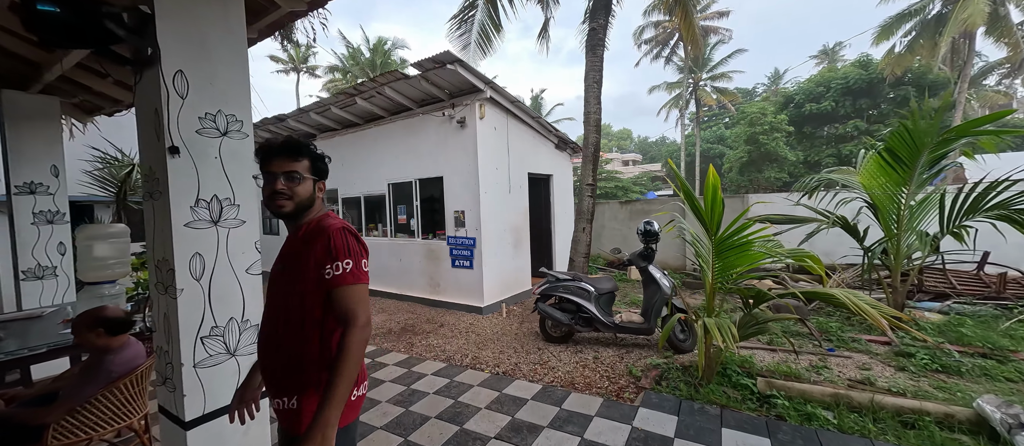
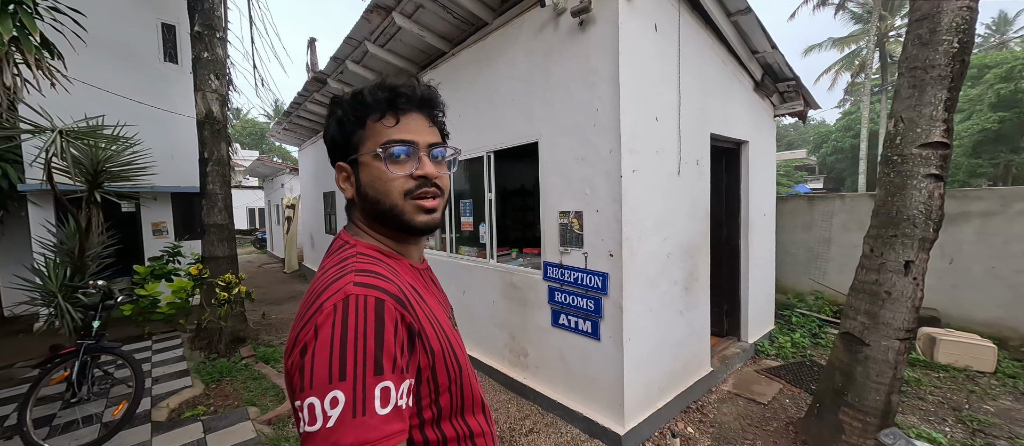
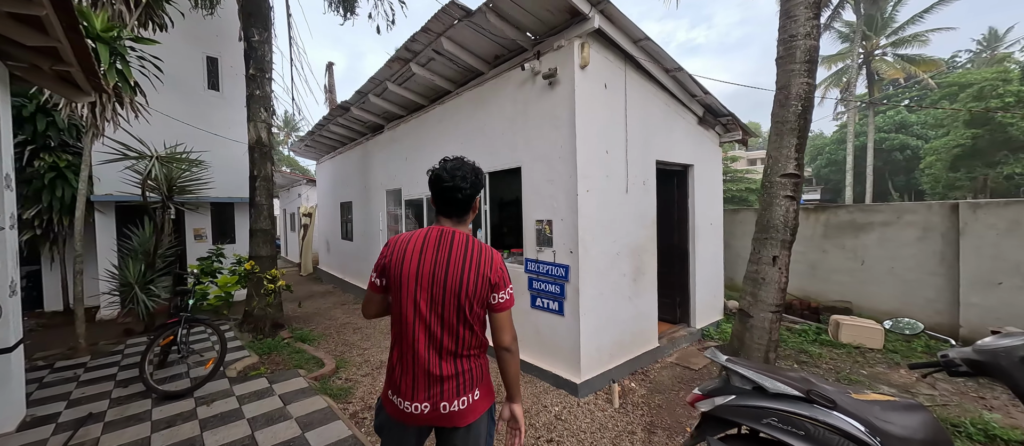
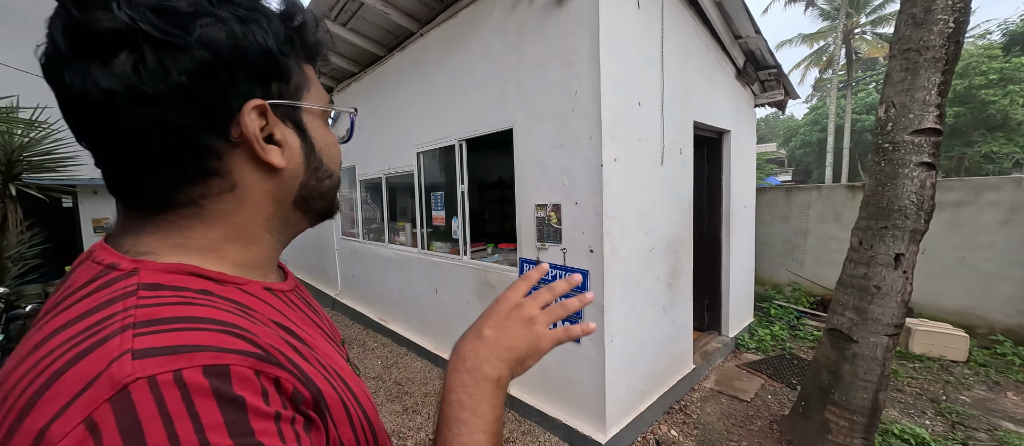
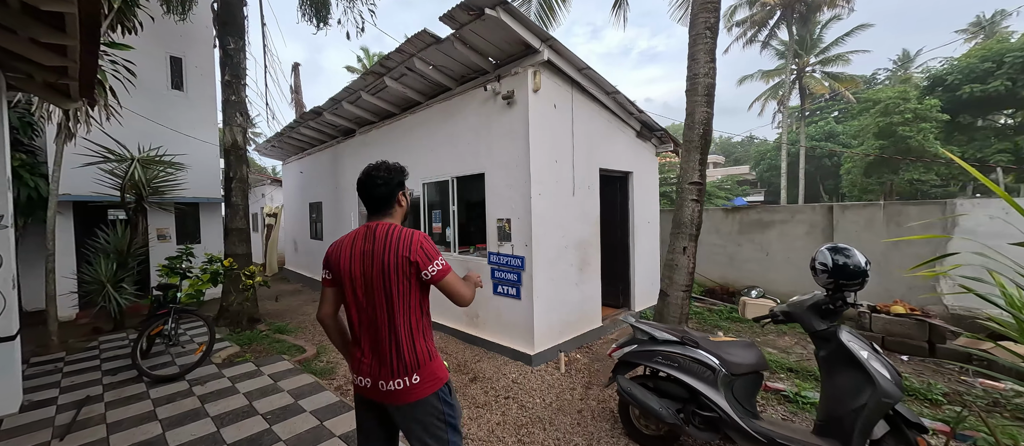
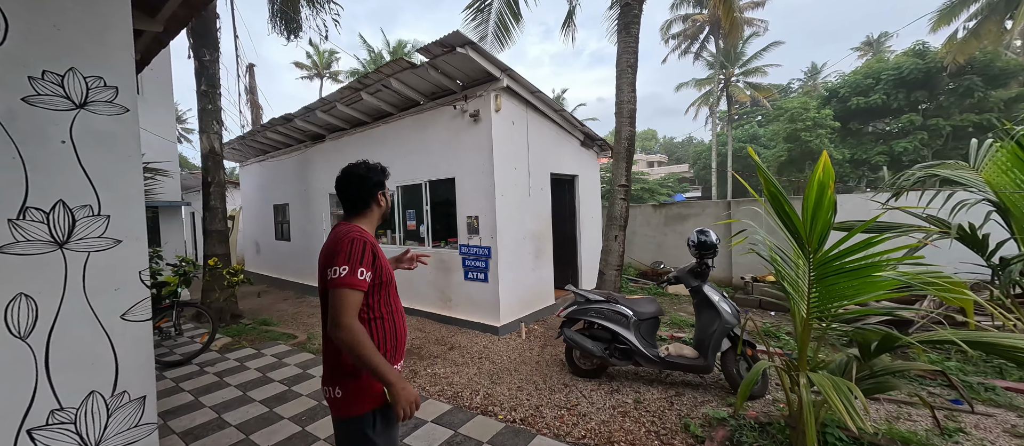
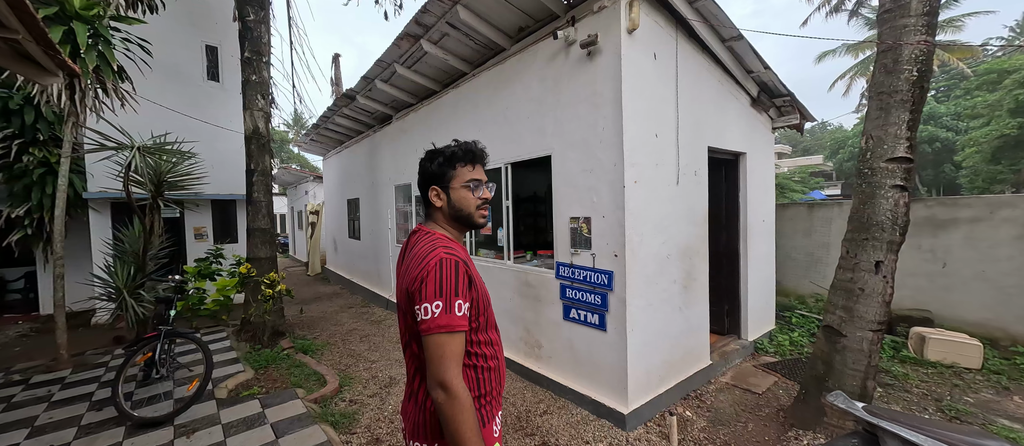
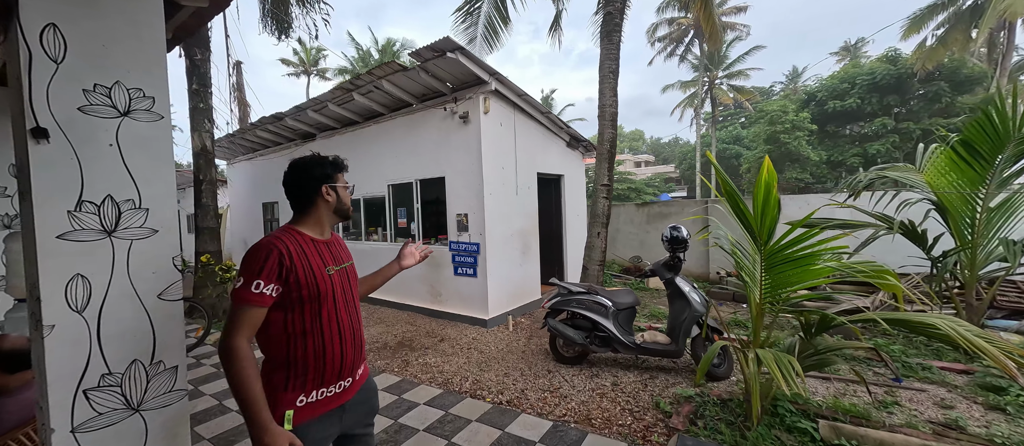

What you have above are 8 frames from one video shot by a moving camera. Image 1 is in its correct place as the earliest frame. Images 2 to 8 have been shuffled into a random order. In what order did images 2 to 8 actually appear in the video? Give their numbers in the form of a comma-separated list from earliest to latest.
8, 6, 5, 3, 7, 2, 4
